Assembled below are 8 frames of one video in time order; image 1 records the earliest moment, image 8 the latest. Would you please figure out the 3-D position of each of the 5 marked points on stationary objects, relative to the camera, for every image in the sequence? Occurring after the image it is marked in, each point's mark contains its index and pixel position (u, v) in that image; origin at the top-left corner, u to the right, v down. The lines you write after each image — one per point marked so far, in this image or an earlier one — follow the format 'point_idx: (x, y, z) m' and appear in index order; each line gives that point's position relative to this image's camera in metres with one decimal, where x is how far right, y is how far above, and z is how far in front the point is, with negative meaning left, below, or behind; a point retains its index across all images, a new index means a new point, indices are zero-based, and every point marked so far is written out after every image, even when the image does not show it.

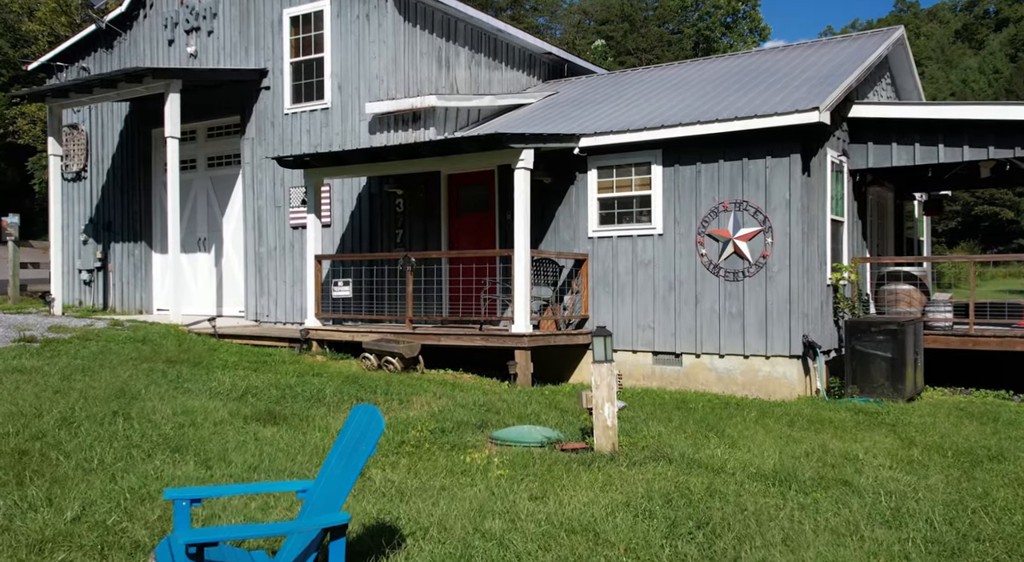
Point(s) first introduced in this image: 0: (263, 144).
0: (-4.2, +2.3, +16.3) m
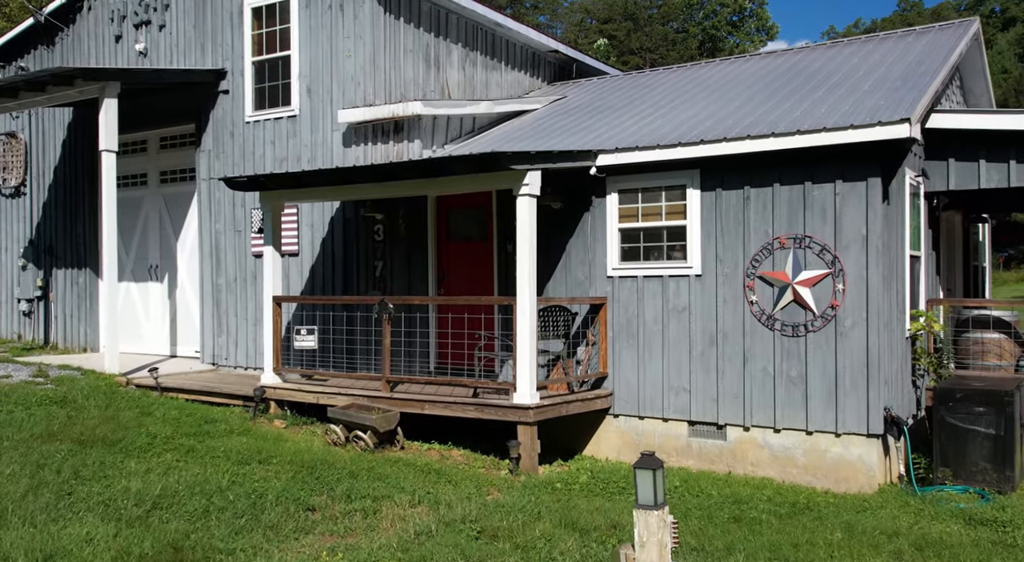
0: (-4.1, +1.7, +13.9) m
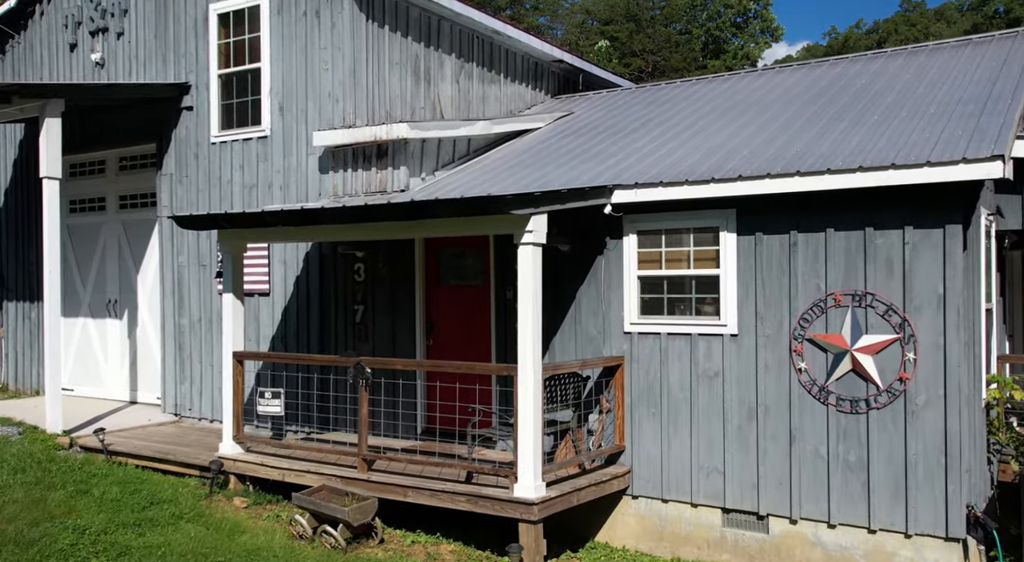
0: (-4.1, +1.2, +12.4) m
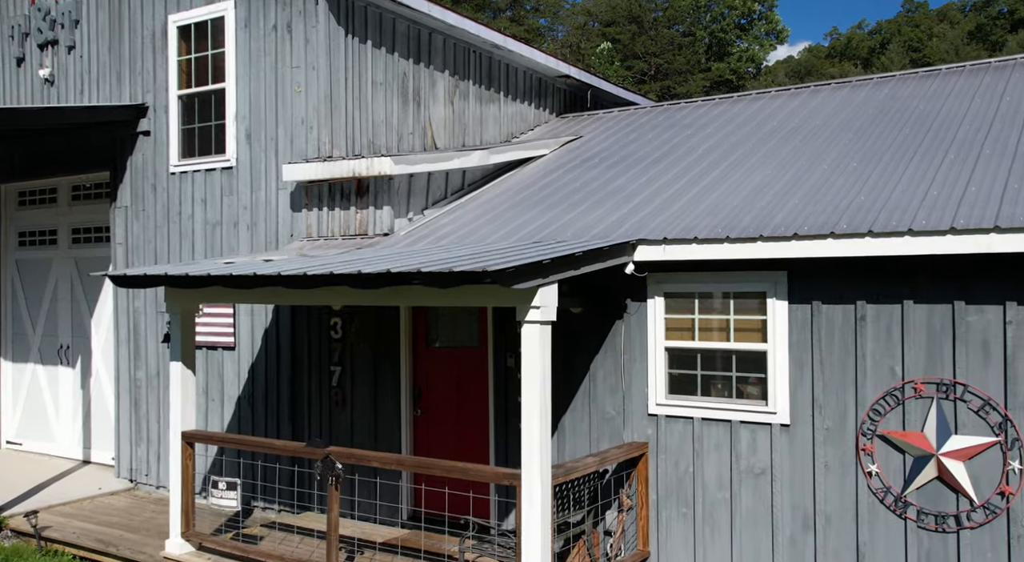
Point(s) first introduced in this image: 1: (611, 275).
0: (-4.1, +0.7, +10.9) m
1: (+0.8, +0.1, +7.5) m
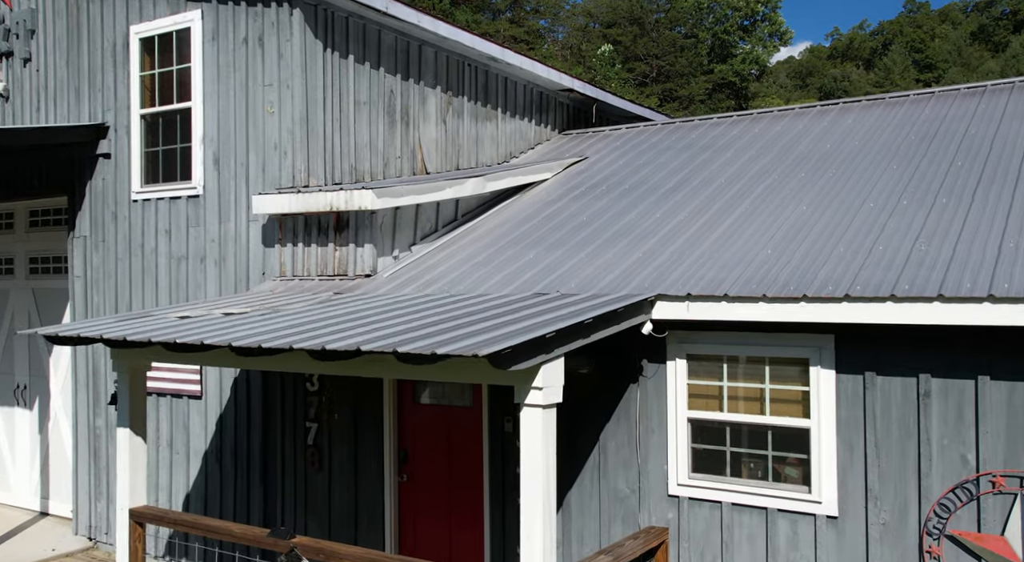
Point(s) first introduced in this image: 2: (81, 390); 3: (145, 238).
0: (-4.1, +0.3, +9.9) m
1: (+0.7, -0.3, +6.4) m
2: (-4.4, -1.1, +10.0) m
3: (-3.6, +0.4, +9.5) m
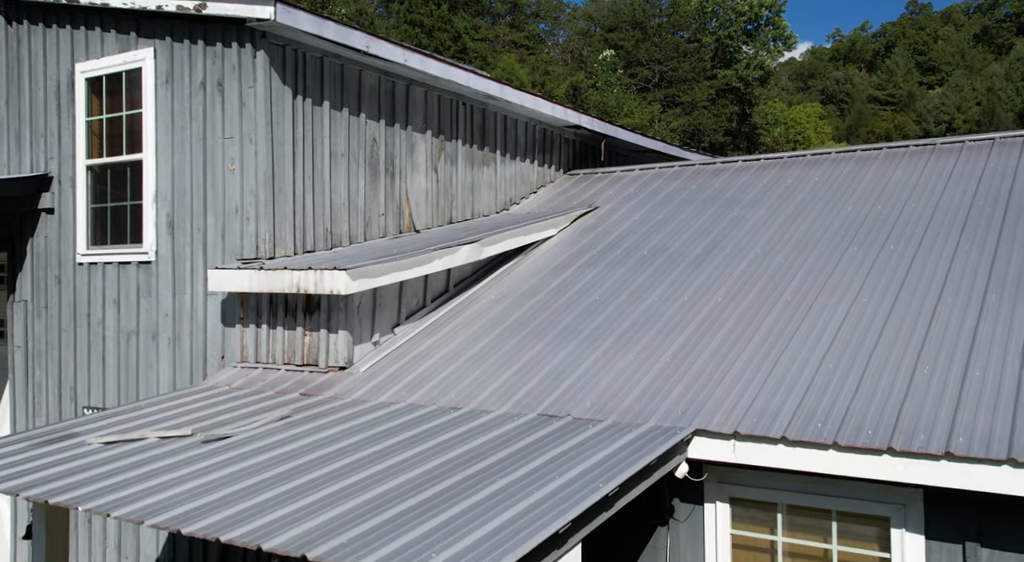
0: (-4.1, -0.3, +8.6) m
1: (+0.7, -1.0, +5.2) m
2: (-4.4, -1.7, +8.8) m
3: (-3.5, -0.2, +8.3) m
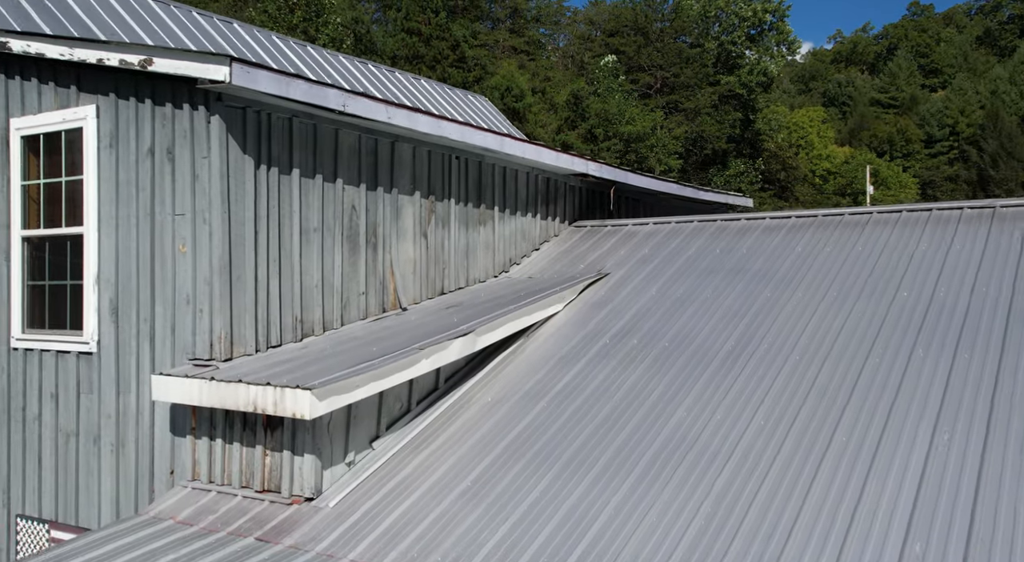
0: (-4.1, -1.0, +7.5) m
1: (+0.7, -1.6, +4.1) m
2: (-4.4, -2.4, +7.7) m
3: (-3.5, -0.9, +7.2) m
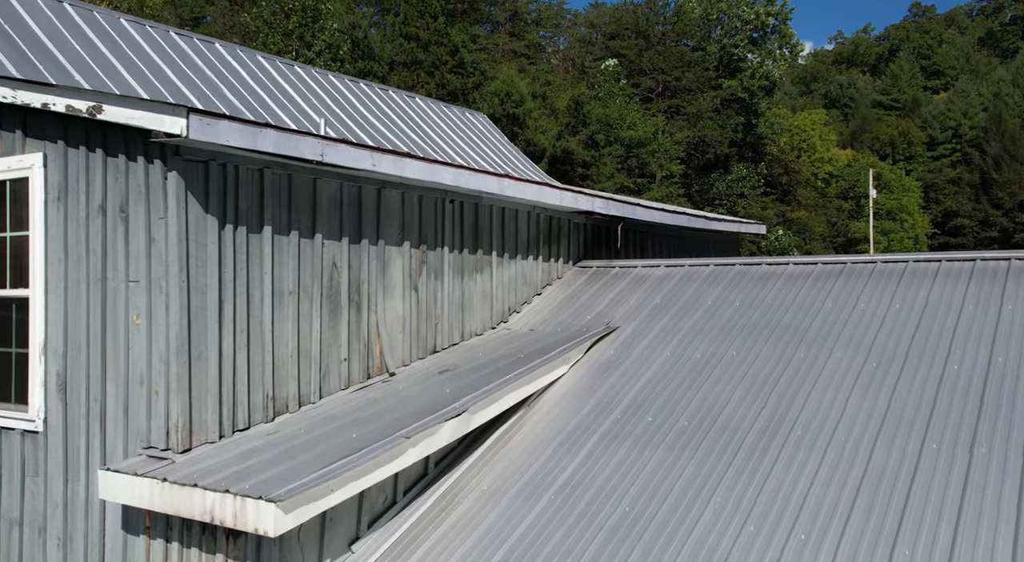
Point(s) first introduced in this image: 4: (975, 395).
0: (-4.1, -1.4, +6.8) m
1: (+0.7, -2.1, +3.3) m
2: (-4.4, -2.8, +6.9) m
3: (-3.6, -1.3, +6.4) m
4: (+2.6, -0.6, +5.5) m
